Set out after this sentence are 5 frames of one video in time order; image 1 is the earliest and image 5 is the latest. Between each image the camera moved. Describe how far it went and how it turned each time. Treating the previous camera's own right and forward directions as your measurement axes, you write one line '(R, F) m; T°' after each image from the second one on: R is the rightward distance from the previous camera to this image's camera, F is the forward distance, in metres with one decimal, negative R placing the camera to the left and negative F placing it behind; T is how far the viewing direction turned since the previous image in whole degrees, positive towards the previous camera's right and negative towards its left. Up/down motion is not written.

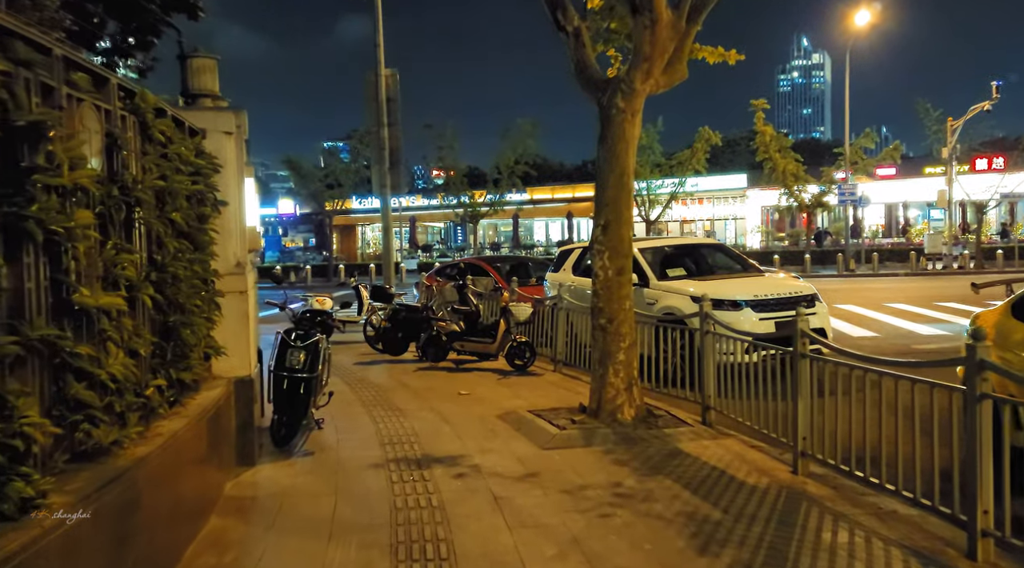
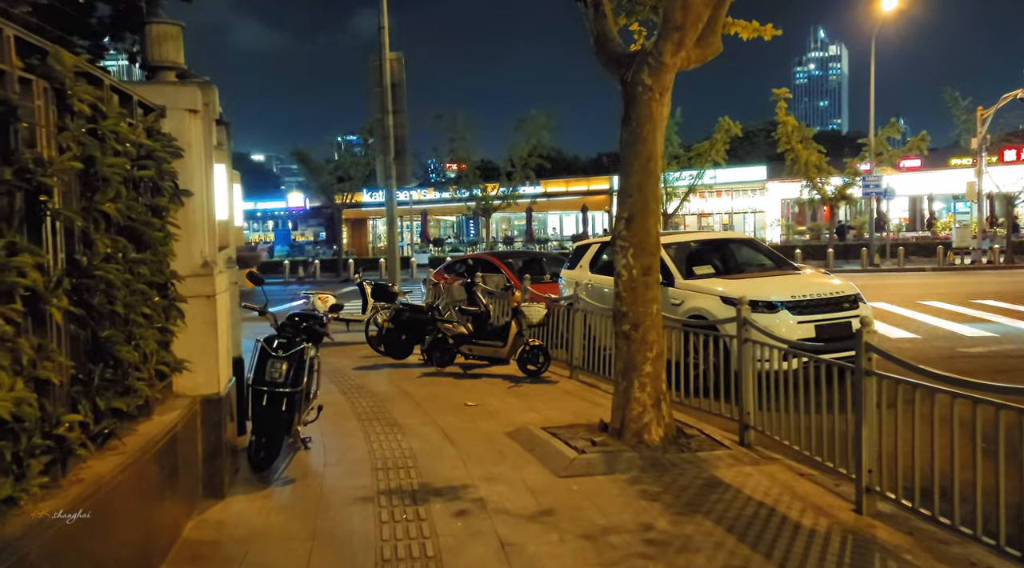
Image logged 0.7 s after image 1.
(0.0, +0.9) m; -1°
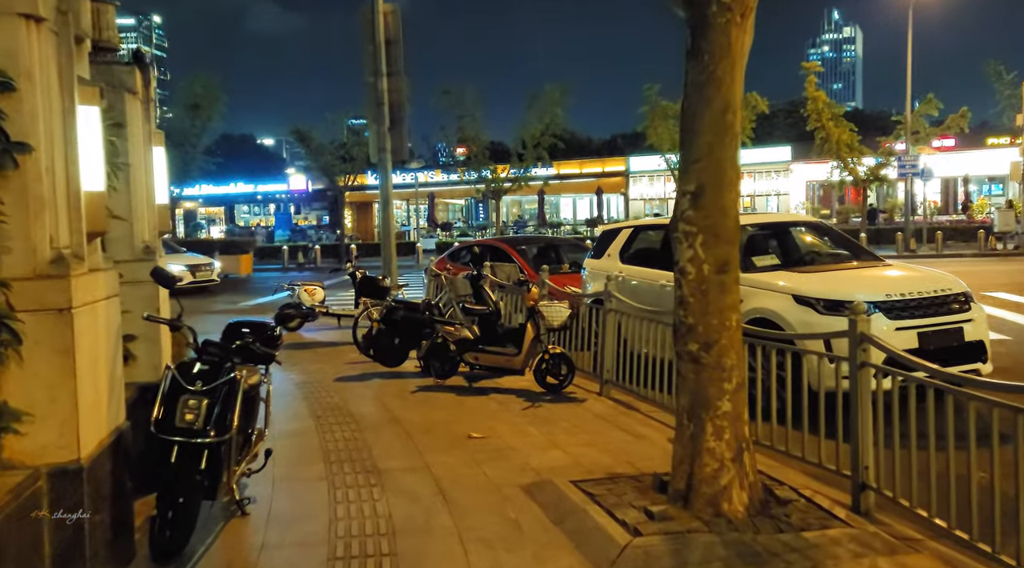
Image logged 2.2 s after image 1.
(-0.1, +2.0) m; -1°
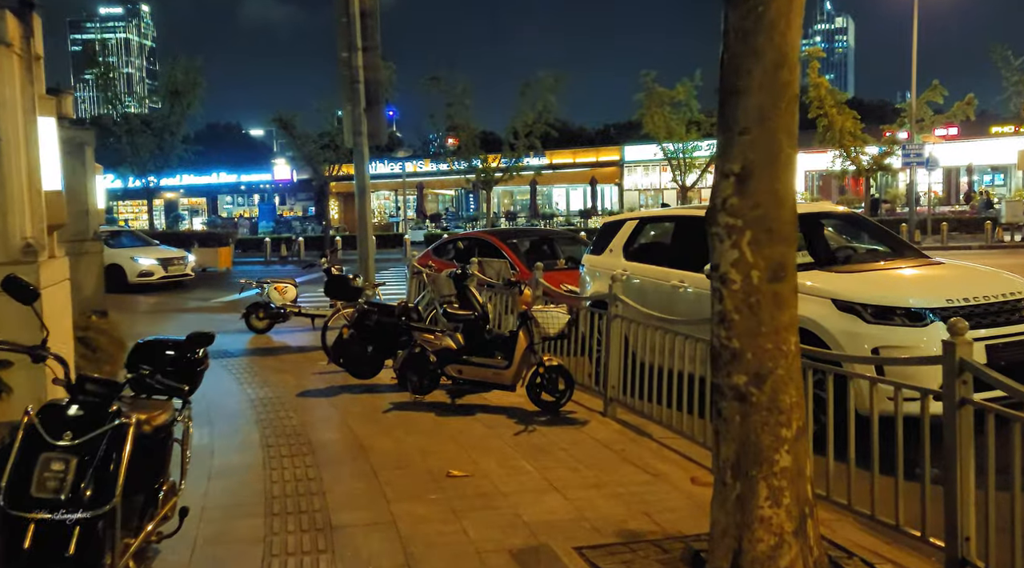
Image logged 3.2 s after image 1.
(0.0, +1.2) m; +1°
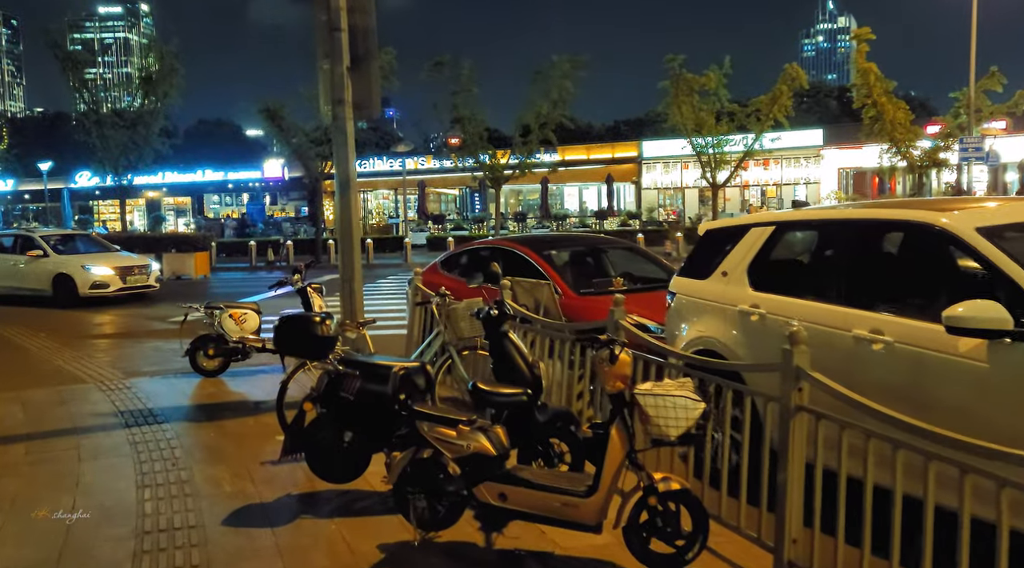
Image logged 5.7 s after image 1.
(-0.4, +3.3) m; 0°
